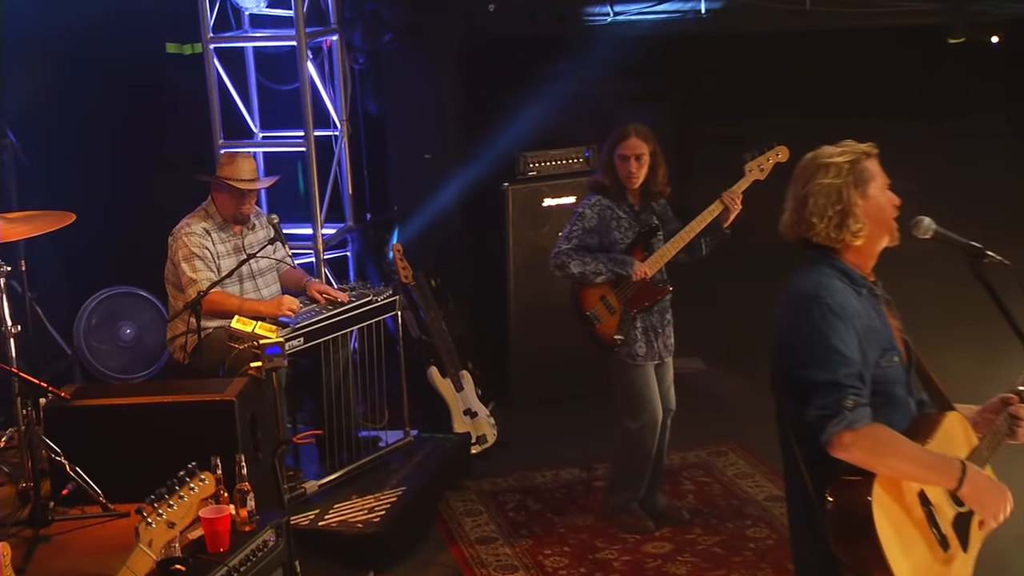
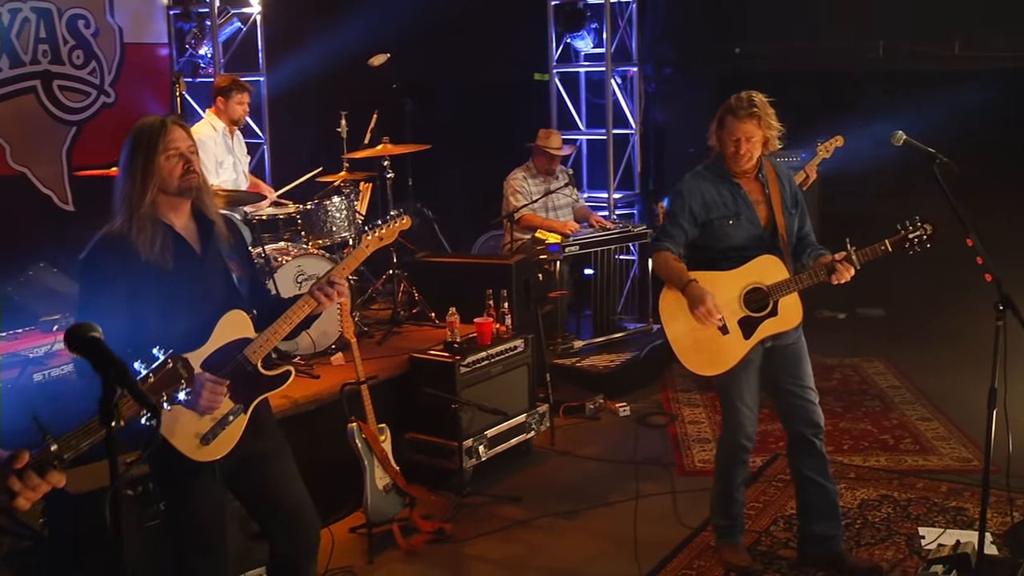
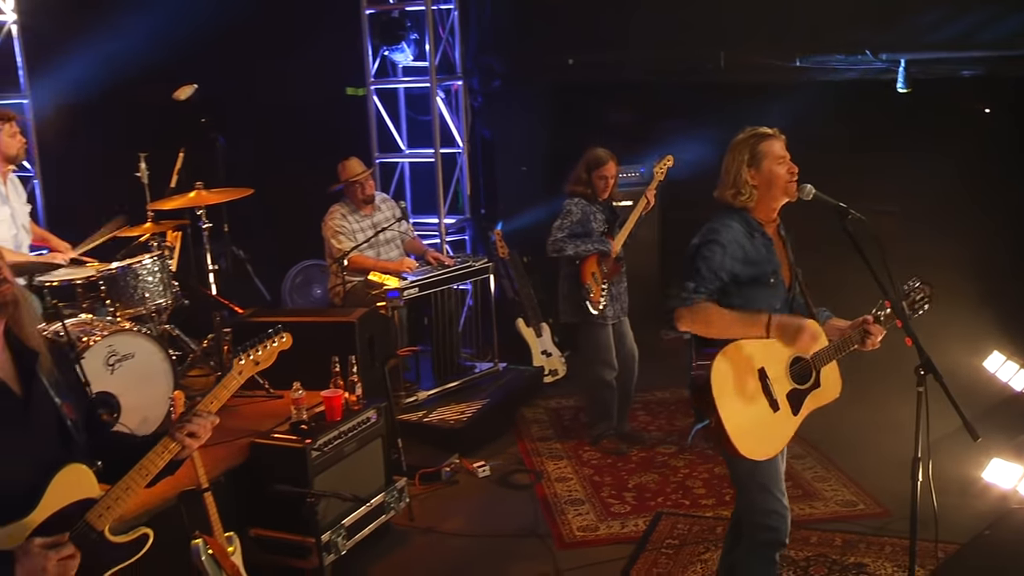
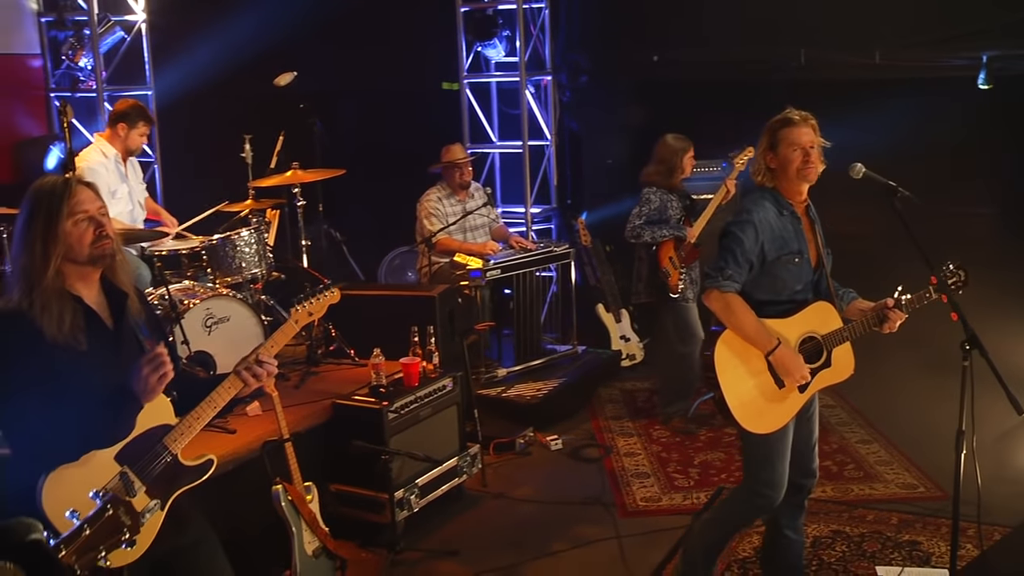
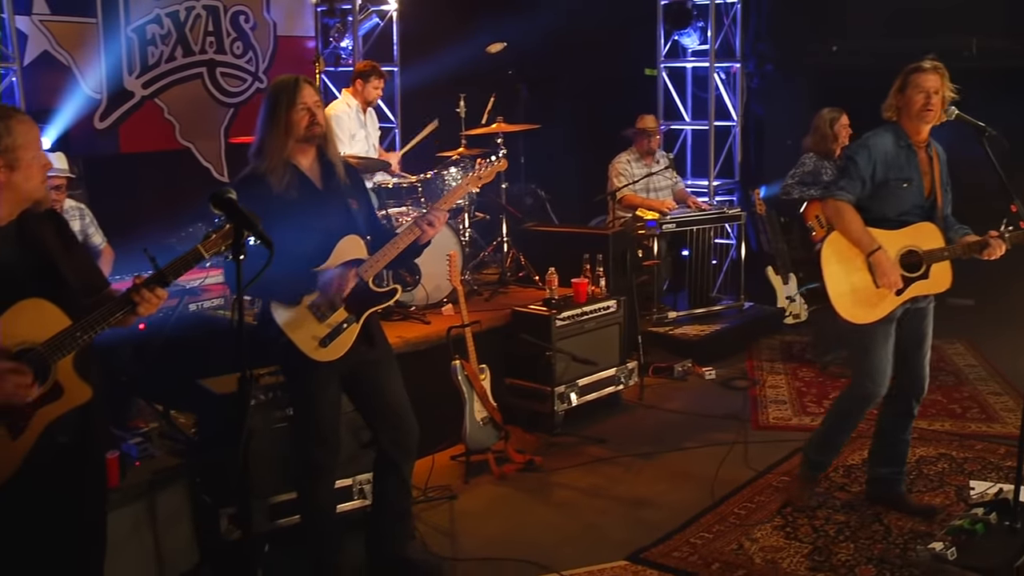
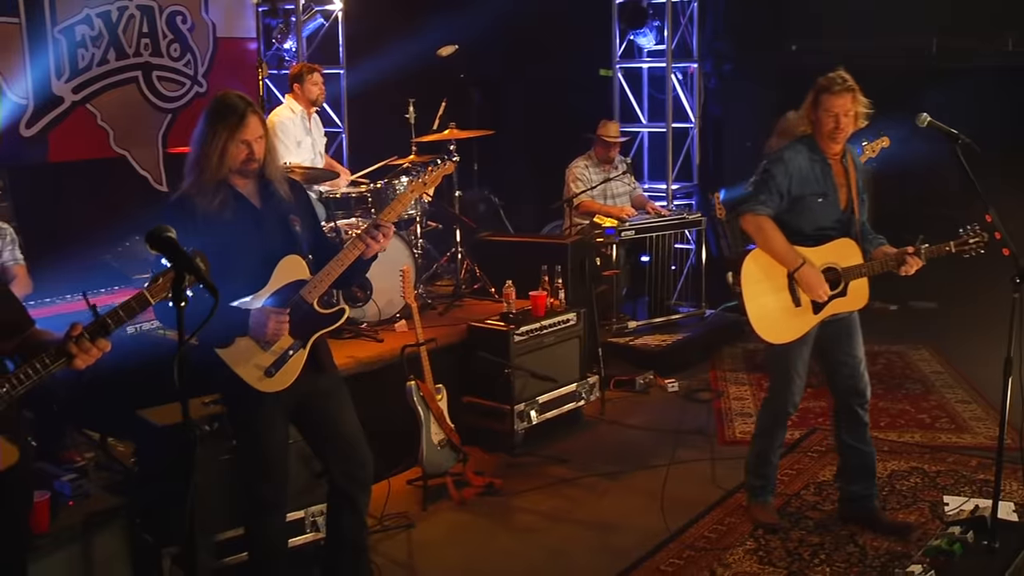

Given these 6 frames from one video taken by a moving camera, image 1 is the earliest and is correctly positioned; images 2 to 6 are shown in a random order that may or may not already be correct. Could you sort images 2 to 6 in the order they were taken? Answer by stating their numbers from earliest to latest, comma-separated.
3, 4, 2, 6, 5
